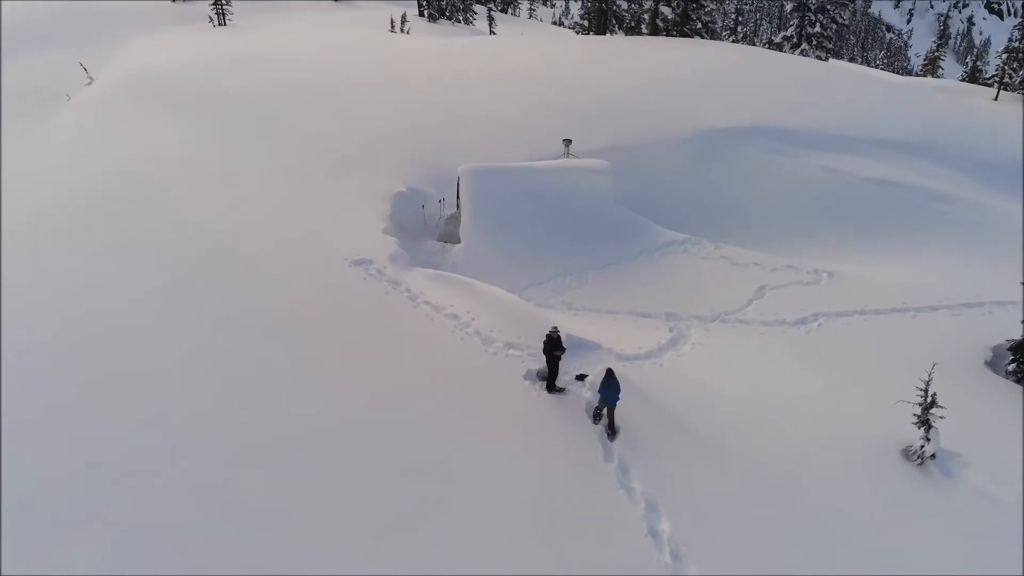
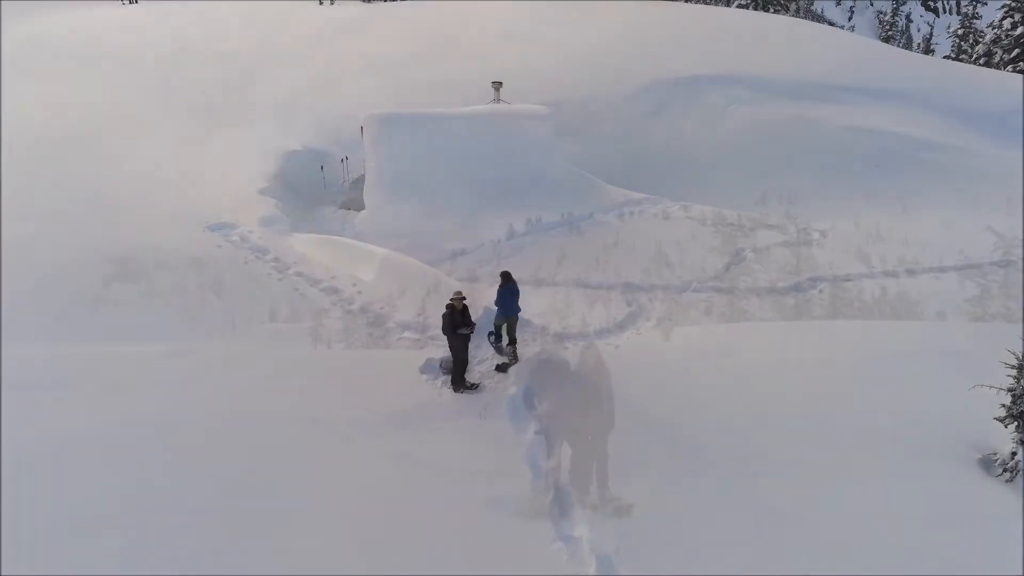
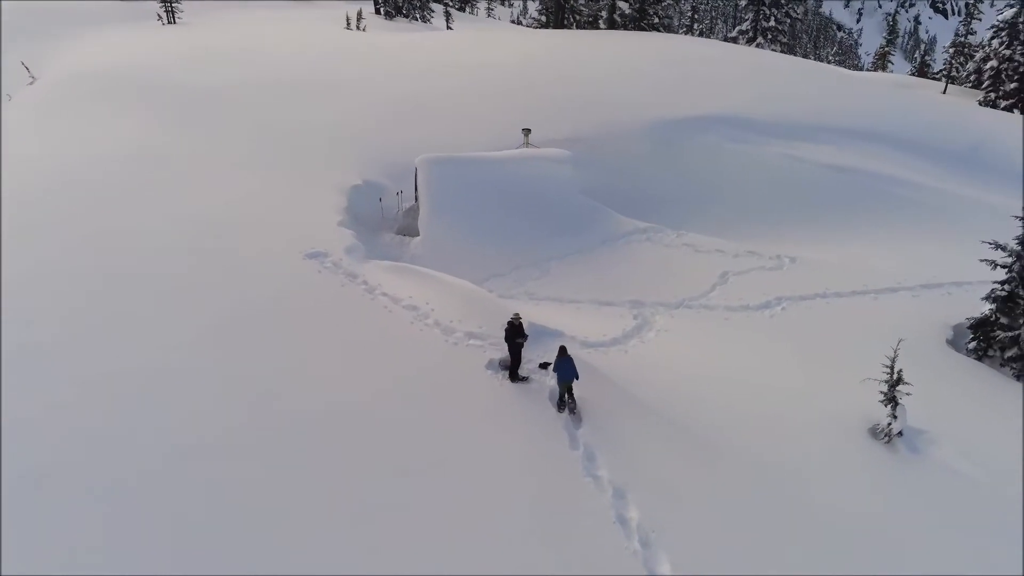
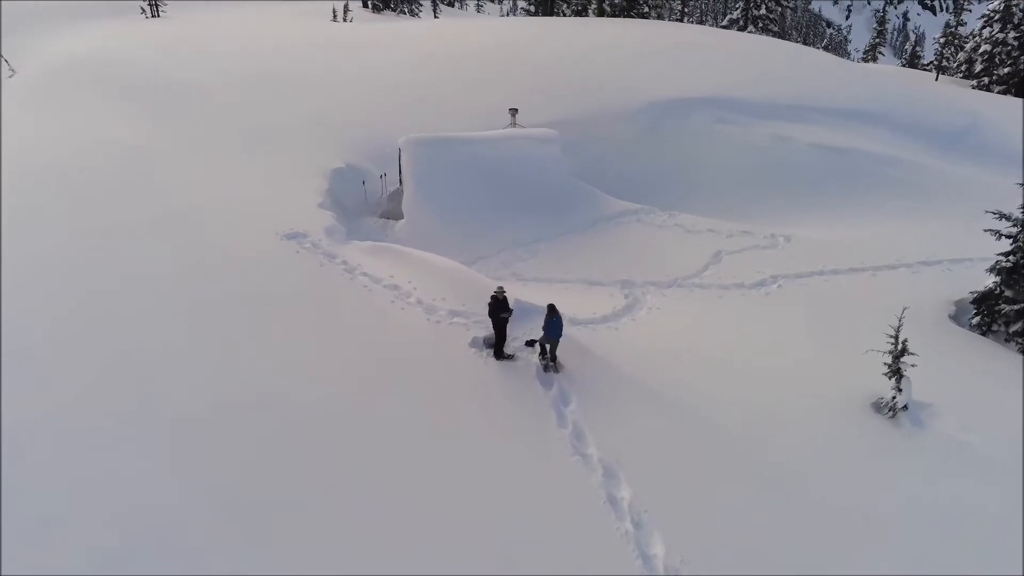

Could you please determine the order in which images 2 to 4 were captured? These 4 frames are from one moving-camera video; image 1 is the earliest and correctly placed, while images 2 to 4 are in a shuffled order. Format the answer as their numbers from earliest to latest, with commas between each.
3, 4, 2
